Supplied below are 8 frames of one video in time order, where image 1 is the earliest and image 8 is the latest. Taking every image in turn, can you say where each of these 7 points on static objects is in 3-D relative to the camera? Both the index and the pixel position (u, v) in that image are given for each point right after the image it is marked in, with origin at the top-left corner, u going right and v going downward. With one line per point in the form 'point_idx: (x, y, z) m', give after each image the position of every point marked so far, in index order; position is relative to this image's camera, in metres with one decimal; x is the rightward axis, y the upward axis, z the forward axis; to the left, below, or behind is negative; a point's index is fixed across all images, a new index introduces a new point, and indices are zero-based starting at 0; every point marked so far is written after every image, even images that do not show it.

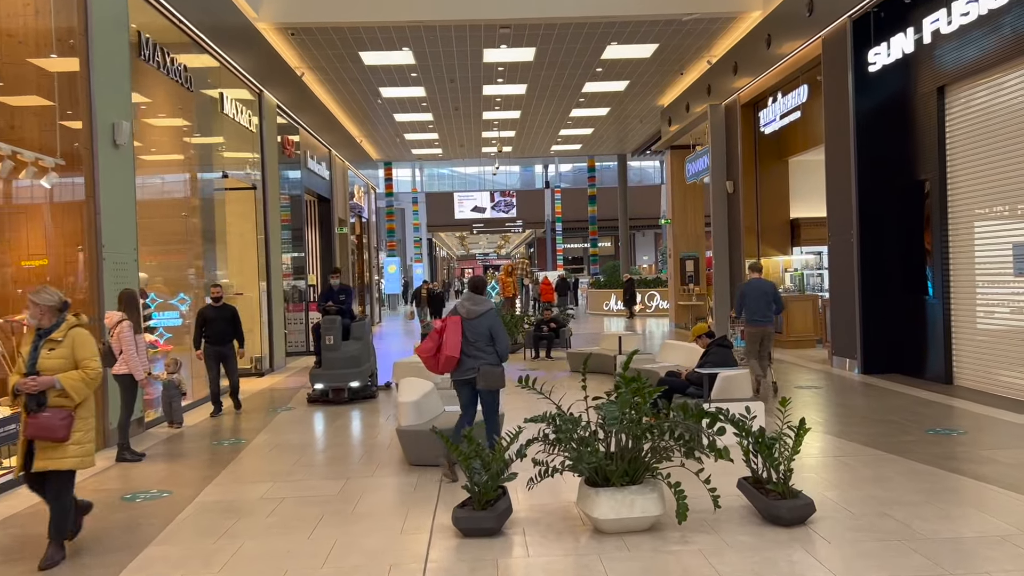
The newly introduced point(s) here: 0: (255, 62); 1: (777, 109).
0: (-3.4, +3.0, +11.4) m
1: (+3.7, +2.5, +11.8) m
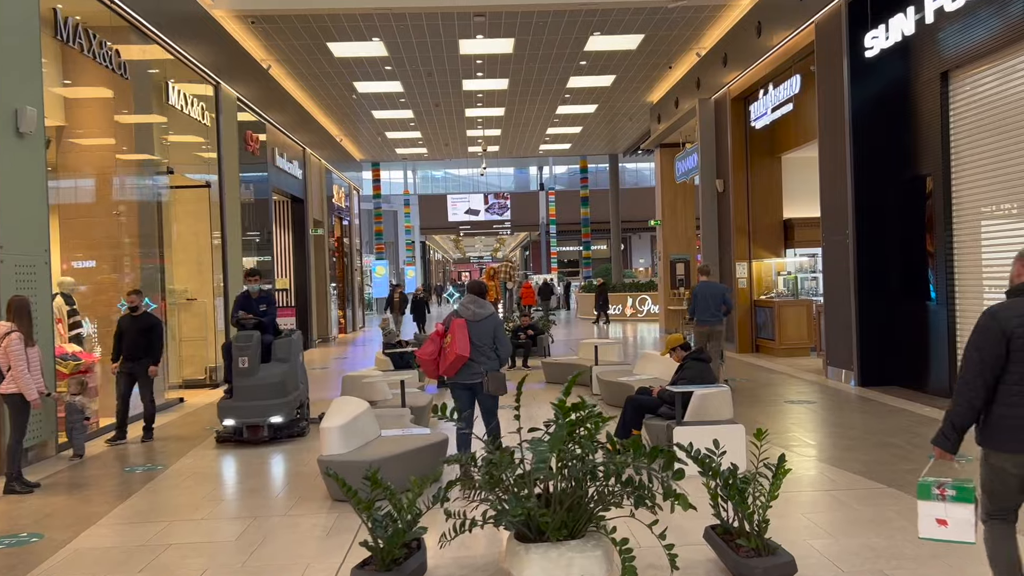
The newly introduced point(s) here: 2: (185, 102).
0: (-3.8, +3.0, +10.7) m
1: (+3.3, +2.4, +11.1) m
2: (-3.9, +2.2, +10.0) m
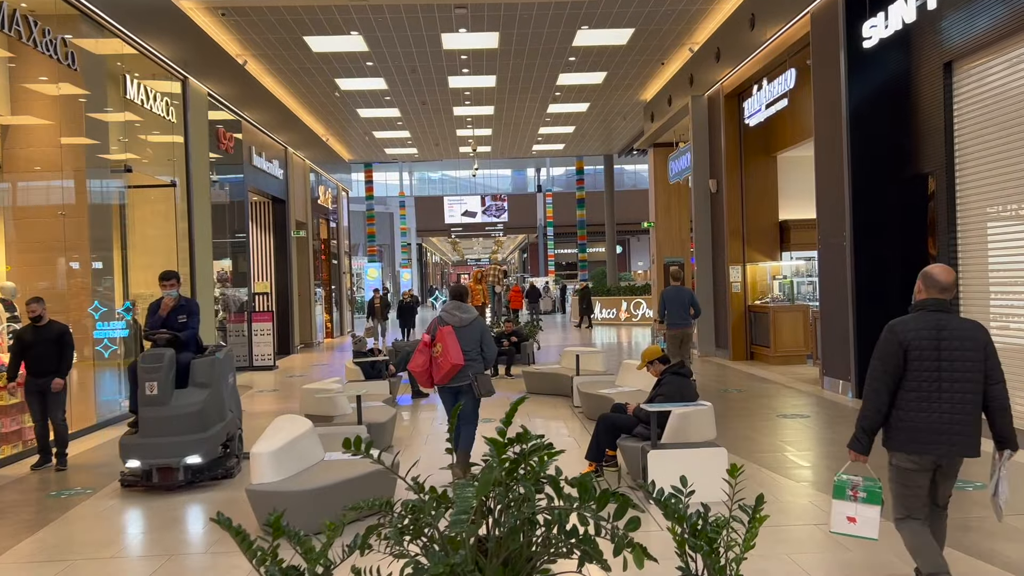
0: (-4.0, +2.9, +10.2) m
1: (+3.1, +2.4, +10.6) m
2: (-4.2, +2.1, +9.5) m
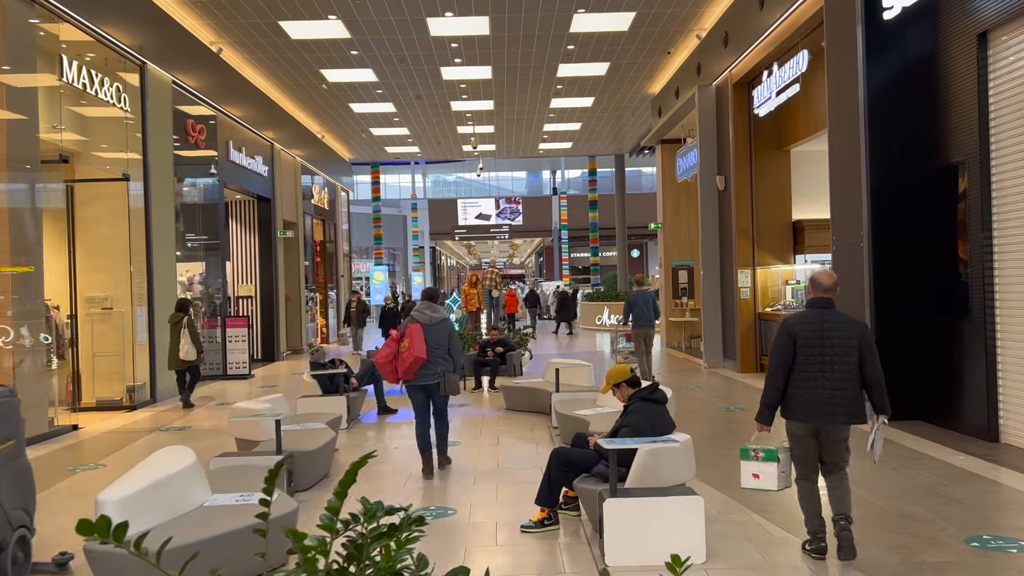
0: (-4.2, +2.9, +9.4) m
1: (+2.9, +2.3, +9.7) m
2: (-4.3, +2.1, +8.7) m
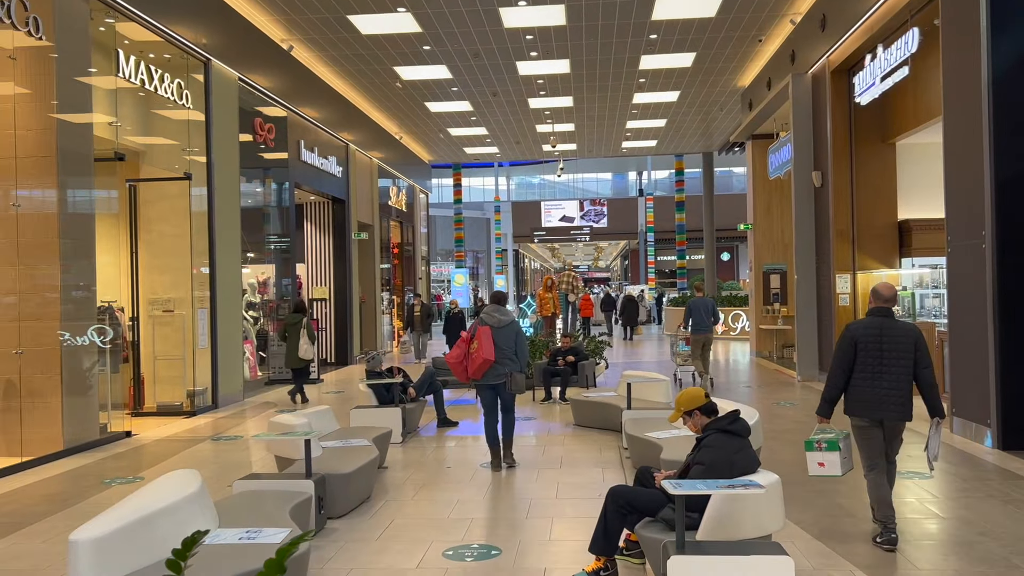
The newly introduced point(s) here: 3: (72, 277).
0: (-3.4, +2.8, +9.2) m
1: (+3.7, +2.2, +8.7) m
2: (-3.6, +2.1, +8.5) m
3: (-3.6, +0.1, +7.1) m
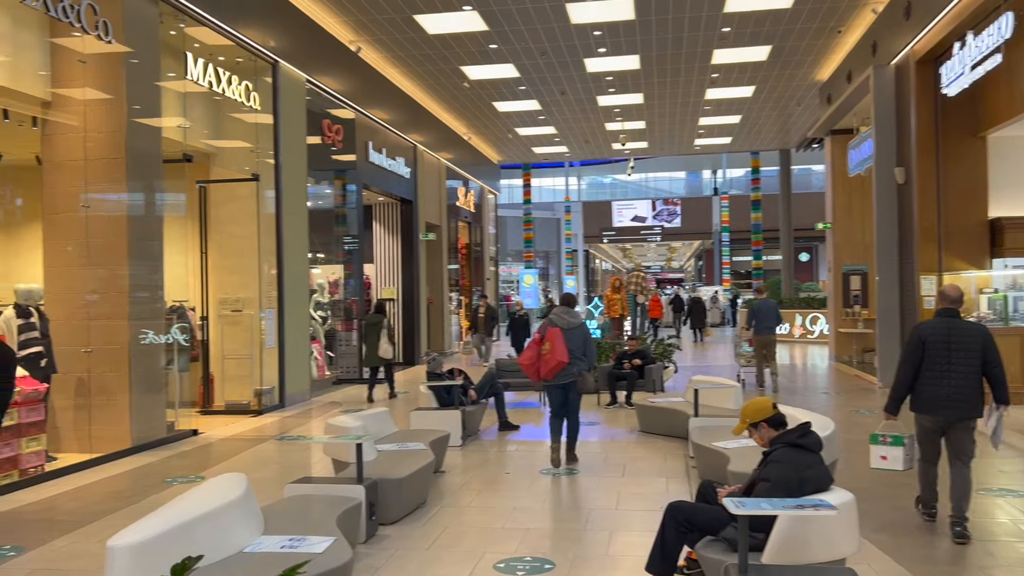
0: (-2.7, +2.8, +9.3) m
1: (+4.4, +2.2, +8.2) m
2: (-3.0, +2.1, +8.6) m
3: (-3.1, +0.1, +7.2) m
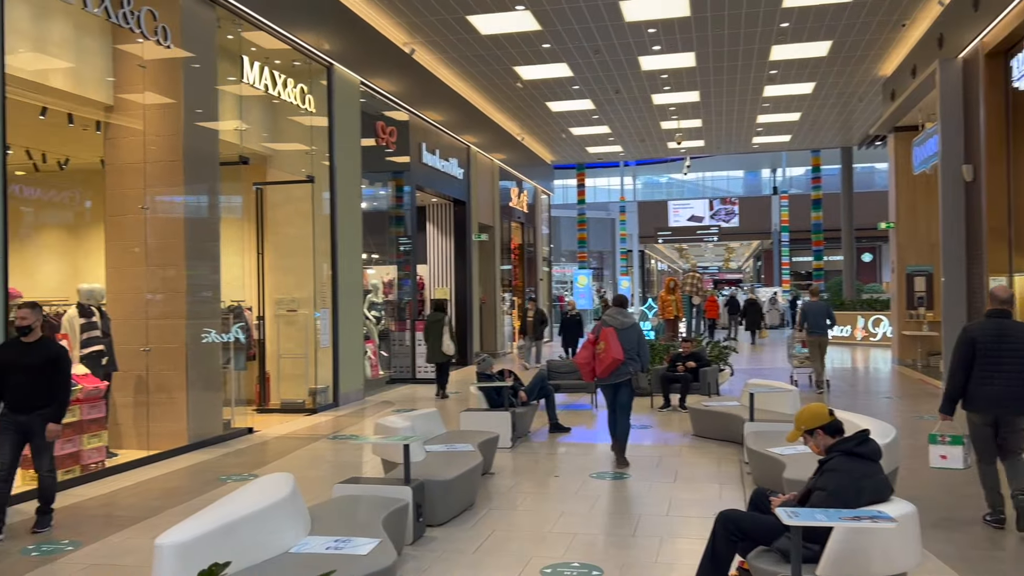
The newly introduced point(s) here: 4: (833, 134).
0: (-2.1, +2.8, +9.4) m
1: (+4.9, +2.2, +7.9) m
2: (-2.4, +2.1, +8.8) m
3: (-2.7, +0.1, +7.3) m
4: (+7.2, +3.4, +19.1) m
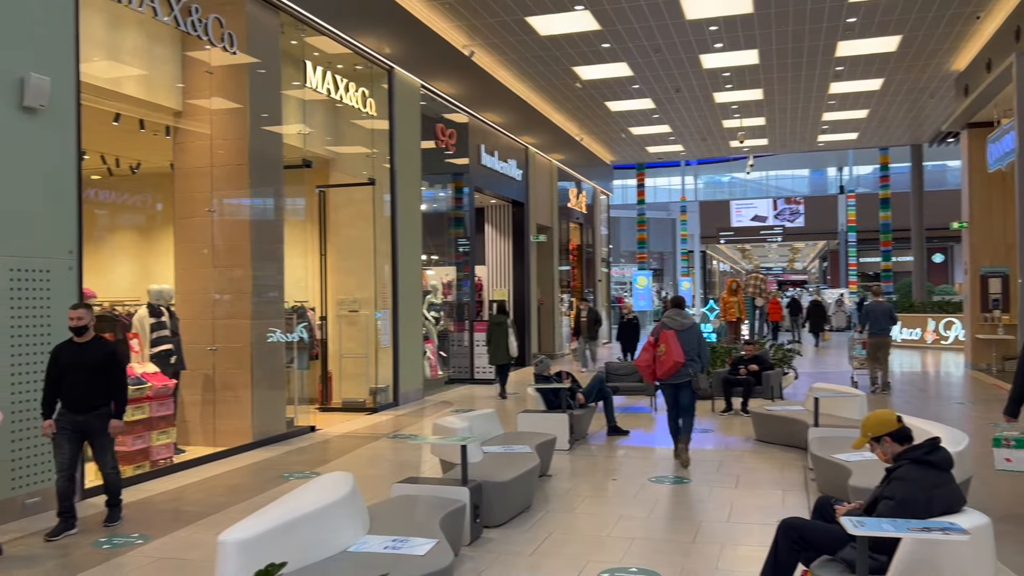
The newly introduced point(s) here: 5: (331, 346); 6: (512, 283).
0: (-1.4, +2.8, +9.5) m
1: (+5.4, +2.2, +7.5) m
2: (-1.8, +2.1, +8.9) m
3: (-2.2, +0.1, +7.5) m
4: (+8.5, +3.4, +18.6) m
5: (-2.1, -0.7, +9.7) m
6: (0.0, +0.1, +15.0) m
